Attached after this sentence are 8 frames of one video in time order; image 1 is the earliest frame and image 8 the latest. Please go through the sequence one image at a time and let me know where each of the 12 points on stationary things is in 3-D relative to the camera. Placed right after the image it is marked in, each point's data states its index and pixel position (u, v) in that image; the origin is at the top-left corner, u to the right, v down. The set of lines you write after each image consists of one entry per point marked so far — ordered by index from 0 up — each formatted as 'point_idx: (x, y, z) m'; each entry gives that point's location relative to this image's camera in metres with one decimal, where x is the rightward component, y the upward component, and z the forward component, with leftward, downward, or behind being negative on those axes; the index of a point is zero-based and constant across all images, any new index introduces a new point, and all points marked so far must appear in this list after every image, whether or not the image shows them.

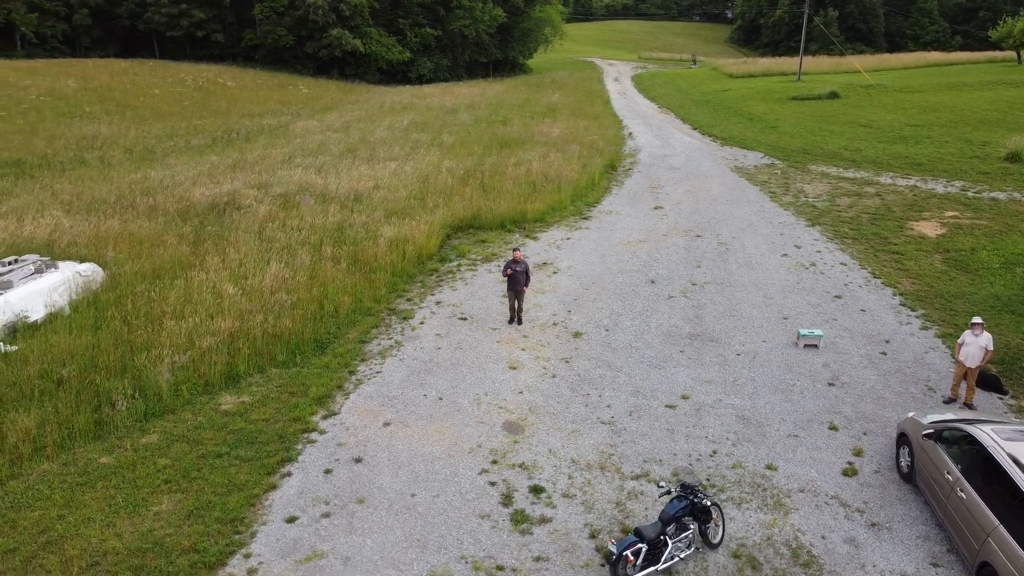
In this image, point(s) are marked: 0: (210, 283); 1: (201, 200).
0: (-4.1, +0.1, +11.1) m
1: (-6.0, +1.7, +15.5) m
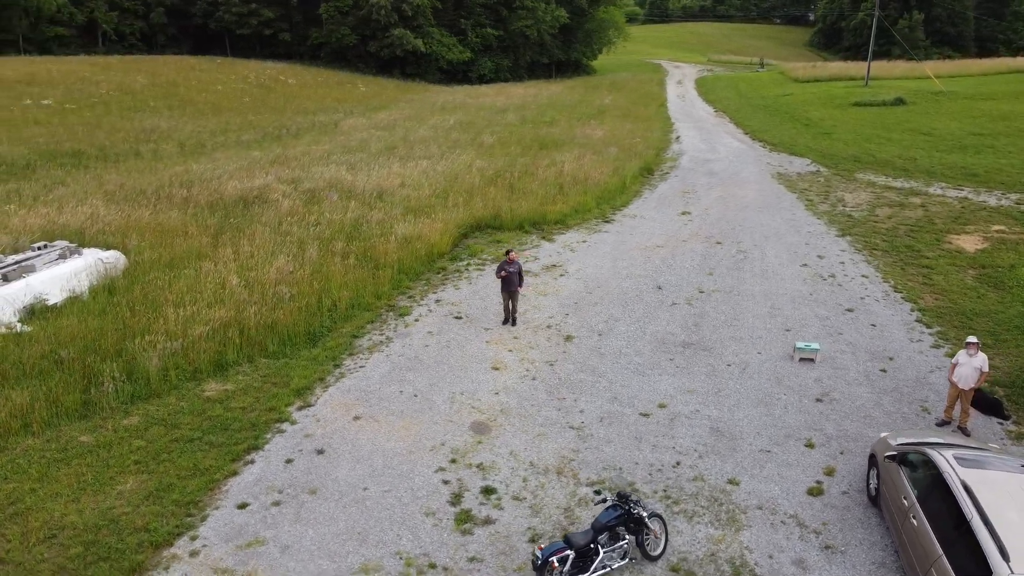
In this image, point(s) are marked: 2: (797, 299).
0: (-4.2, +0.2, +11.4) m
1: (-5.5, +1.9, +16.0) m
2: (+4.2, -0.2, +11.9) m
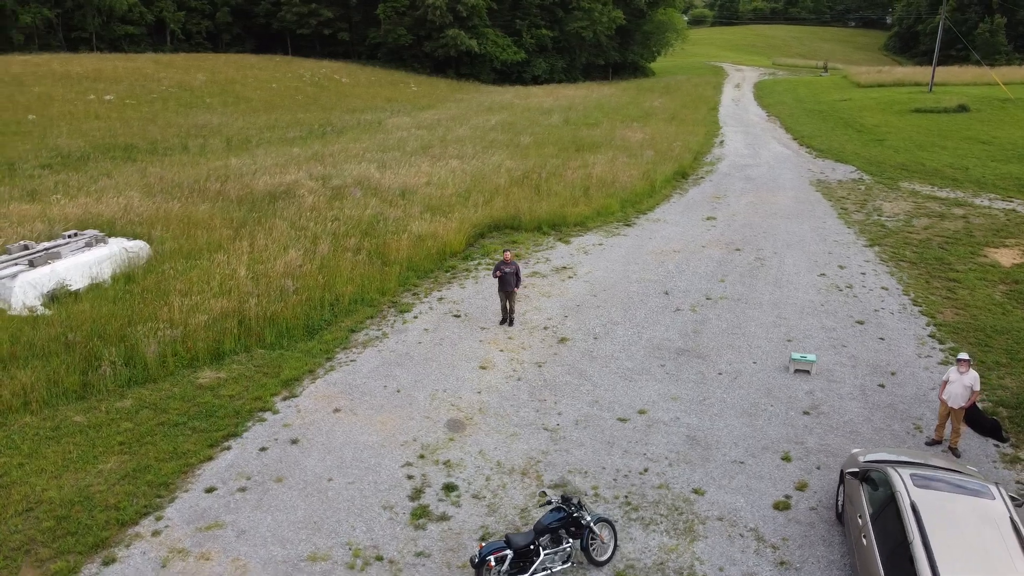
0: (-4.1, +0.3, +11.8) m
1: (-5.1, +2.0, +16.4) m
2: (+4.2, -0.3, +11.6) m
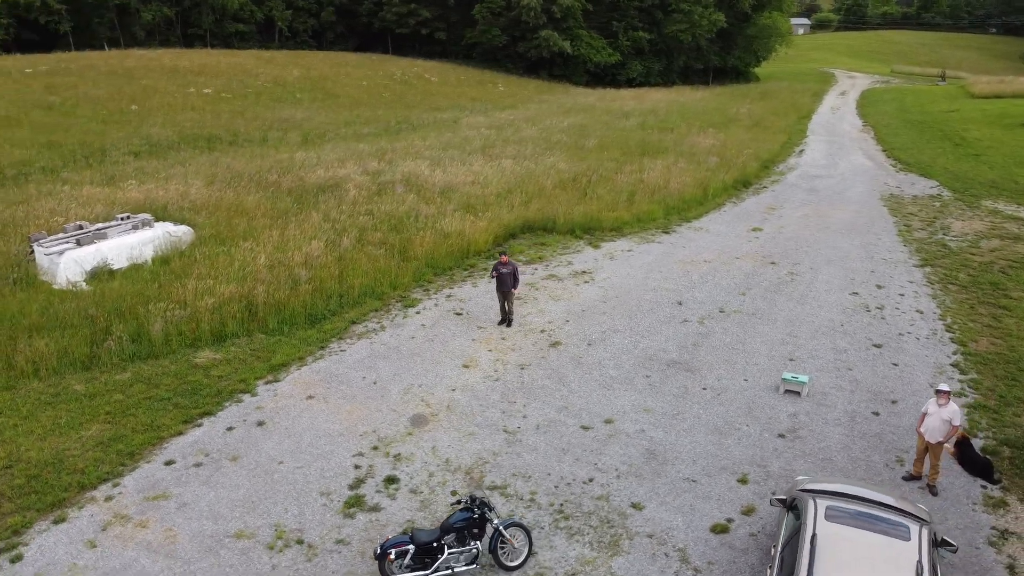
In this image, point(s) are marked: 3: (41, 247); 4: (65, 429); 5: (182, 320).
0: (-4.0, +0.5, +12.3) m
1: (-4.2, +2.3, +17.1) m
2: (+4.2, -0.5, +11.0) m
3: (-7.1, +0.6, +12.3) m
4: (-4.6, -1.5, +8.4) m
5: (-4.2, -0.4, +10.4) m
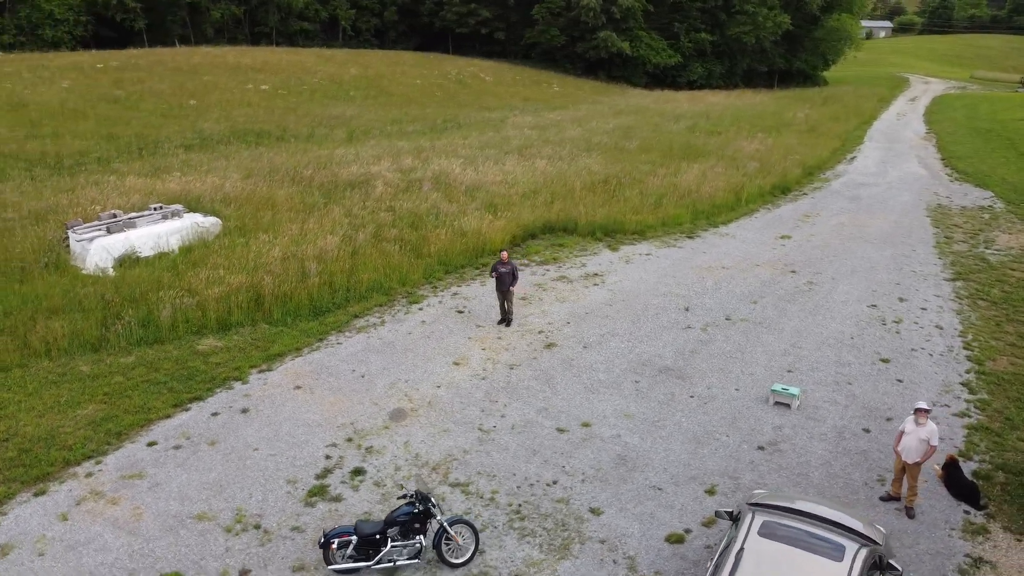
0: (-3.8, +0.7, +12.7) m
1: (-3.6, +2.4, +17.4) m
2: (+4.2, -0.7, +10.7) m
3: (-6.9, +0.8, +12.9) m
4: (-4.9, -1.3, +8.8) m
5: (-4.3, -0.3, +10.8) m
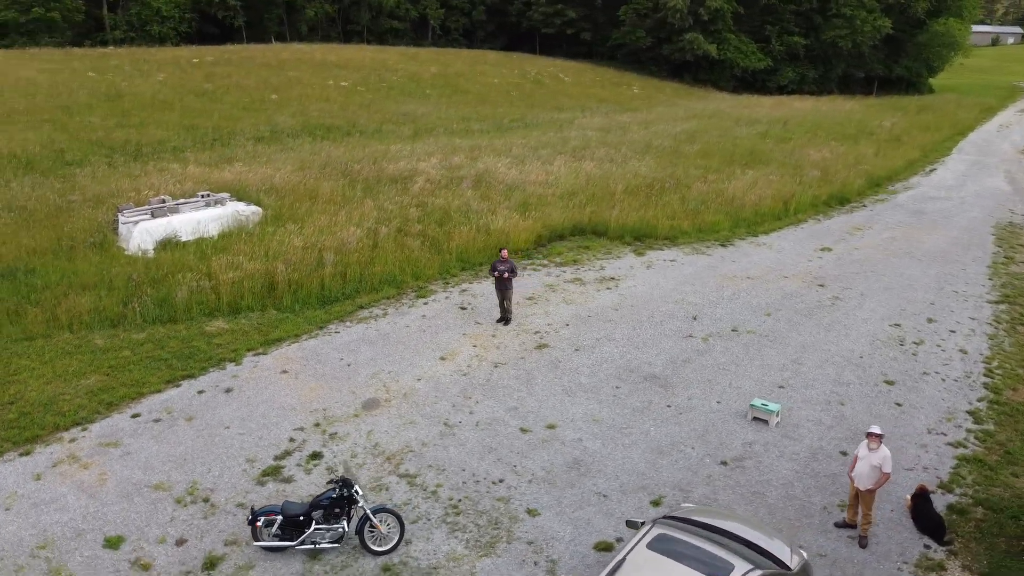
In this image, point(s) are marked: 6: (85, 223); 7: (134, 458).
0: (-3.5, +0.9, +13.2) m
1: (-2.7, +2.5, +17.8) m
2: (+4.1, -0.9, +10.2) m
3: (-6.6, +1.2, +13.8) m
4: (-5.2, -1.0, +9.4) m
5: (-4.3, 0.0, +11.3) m
6: (-7.4, +1.1, +14.0) m
7: (-3.7, -1.6, +7.9) m
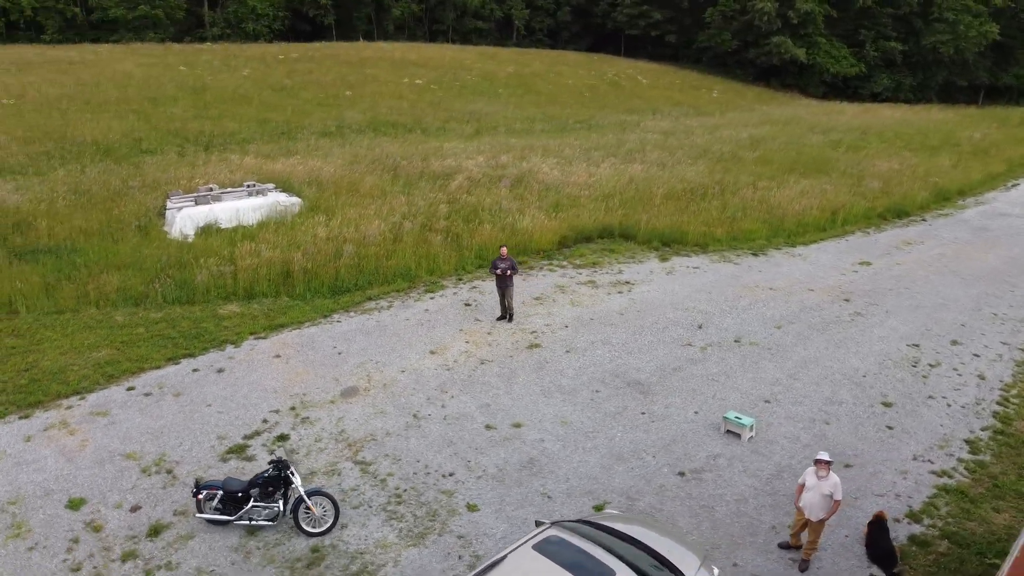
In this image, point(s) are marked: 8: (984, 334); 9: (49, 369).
0: (-3.2, +1.0, +13.6) m
1: (-1.7, +2.7, +18.1) m
2: (+3.9, -1.1, +9.8) m
3: (-6.2, +1.5, +14.6) m
4: (-5.3, -0.8, +10.1) m
5: (-4.2, +0.2, +11.9) m
6: (-6.9, +1.5, +14.9) m
7: (-4.1, -1.4, +8.4) m
8: (+6.5, -0.6, +11.2) m
9: (-5.5, -1.0, +9.6) m
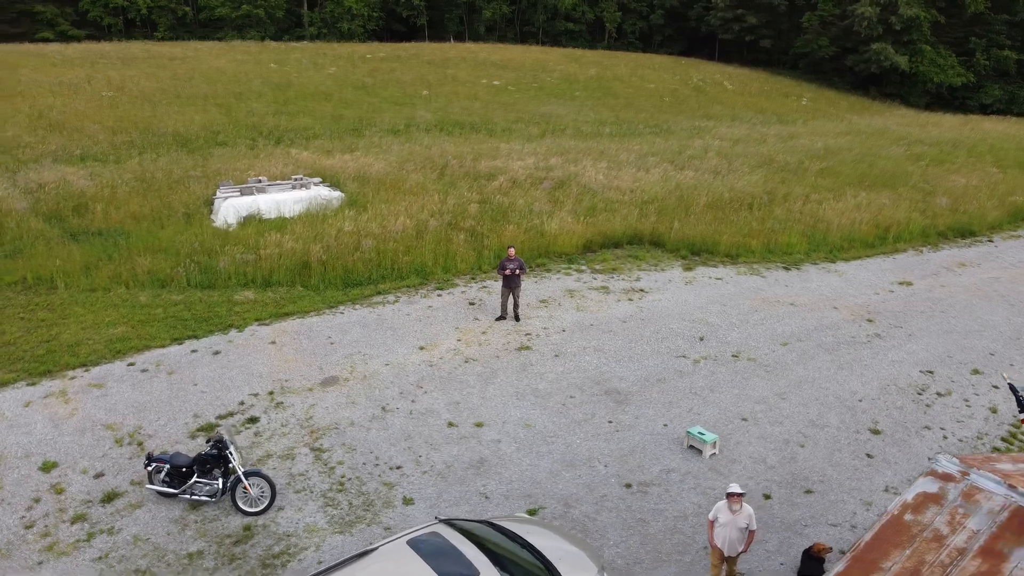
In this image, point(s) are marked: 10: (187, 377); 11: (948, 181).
0: (-2.8, +1.2, +14.0) m
1: (-0.7, +2.7, +18.3) m
2: (+3.7, -1.3, +9.4) m
3: (-5.6, +1.8, +15.4) m
4: (-5.5, -0.5, +10.8) m
5: (-4.1, +0.4, +12.5) m
6: (-6.3, +1.8, +15.8) m
7: (-4.5, -1.2, +9.0) m
8: (+6.5, -1.0, +10.4) m
9: (-5.7, -0.7, +10.3) m
10: (-3.8, -1.0, +9.5) m
11: (+10.6, +2.6, +19.5) m
